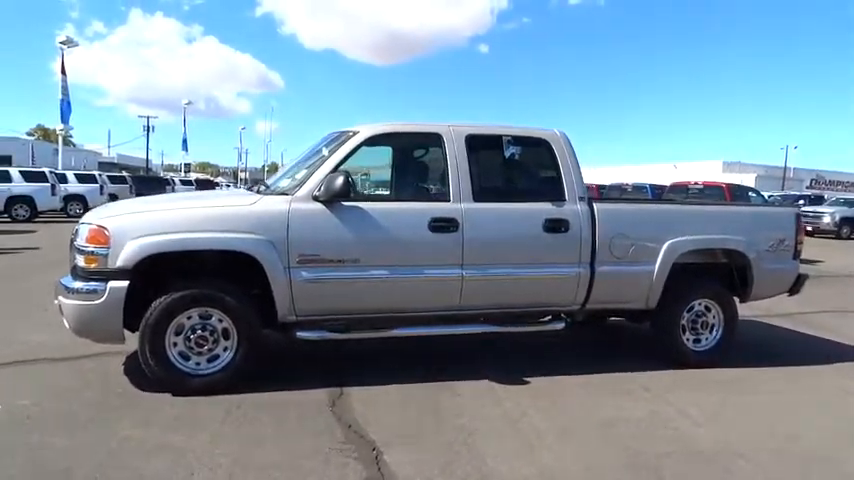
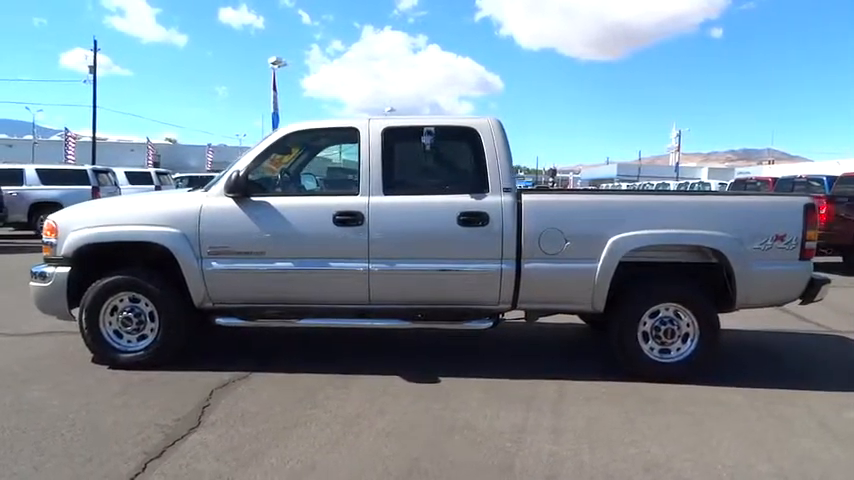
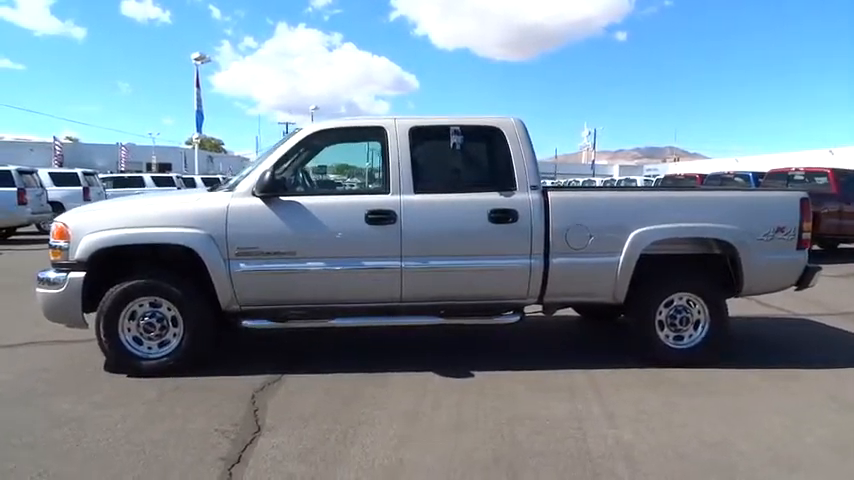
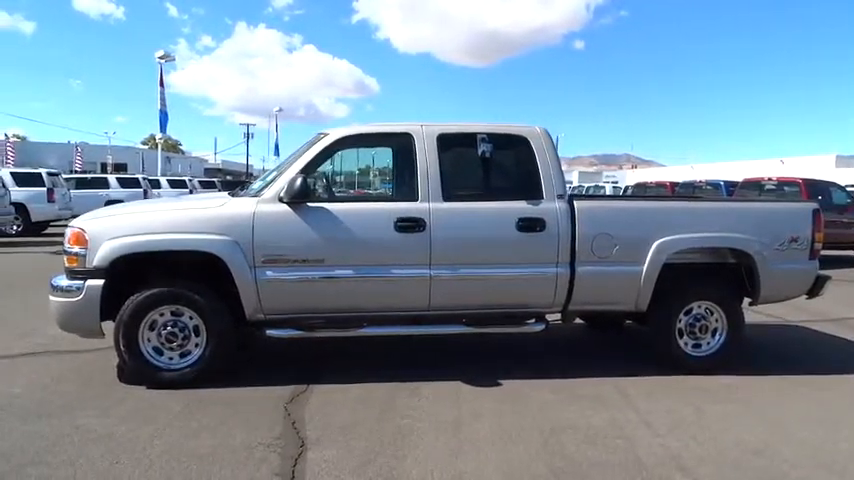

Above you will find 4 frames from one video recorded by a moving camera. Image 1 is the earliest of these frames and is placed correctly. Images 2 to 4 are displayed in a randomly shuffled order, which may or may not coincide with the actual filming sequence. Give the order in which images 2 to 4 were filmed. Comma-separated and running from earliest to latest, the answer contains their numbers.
4, 3, 2
